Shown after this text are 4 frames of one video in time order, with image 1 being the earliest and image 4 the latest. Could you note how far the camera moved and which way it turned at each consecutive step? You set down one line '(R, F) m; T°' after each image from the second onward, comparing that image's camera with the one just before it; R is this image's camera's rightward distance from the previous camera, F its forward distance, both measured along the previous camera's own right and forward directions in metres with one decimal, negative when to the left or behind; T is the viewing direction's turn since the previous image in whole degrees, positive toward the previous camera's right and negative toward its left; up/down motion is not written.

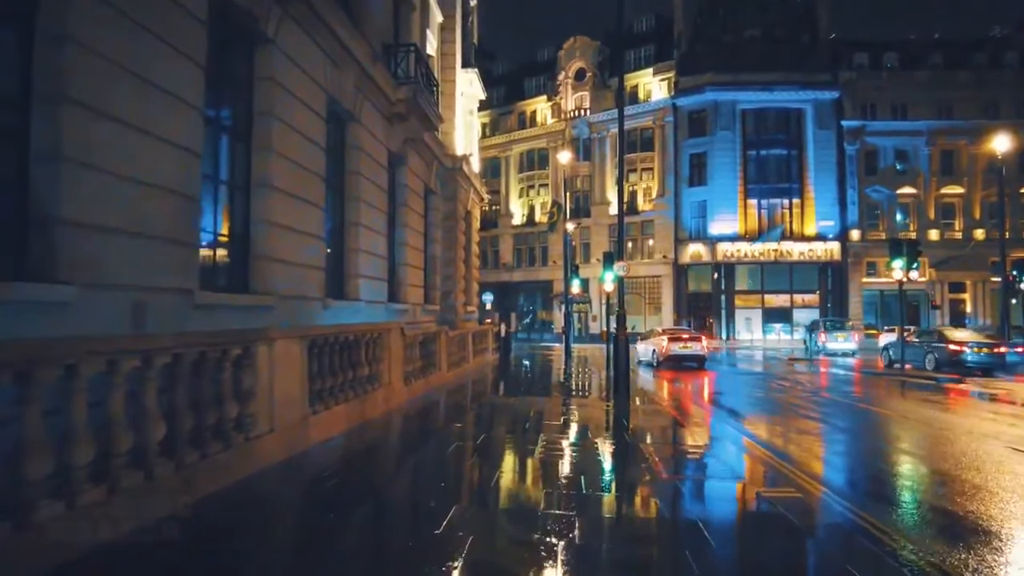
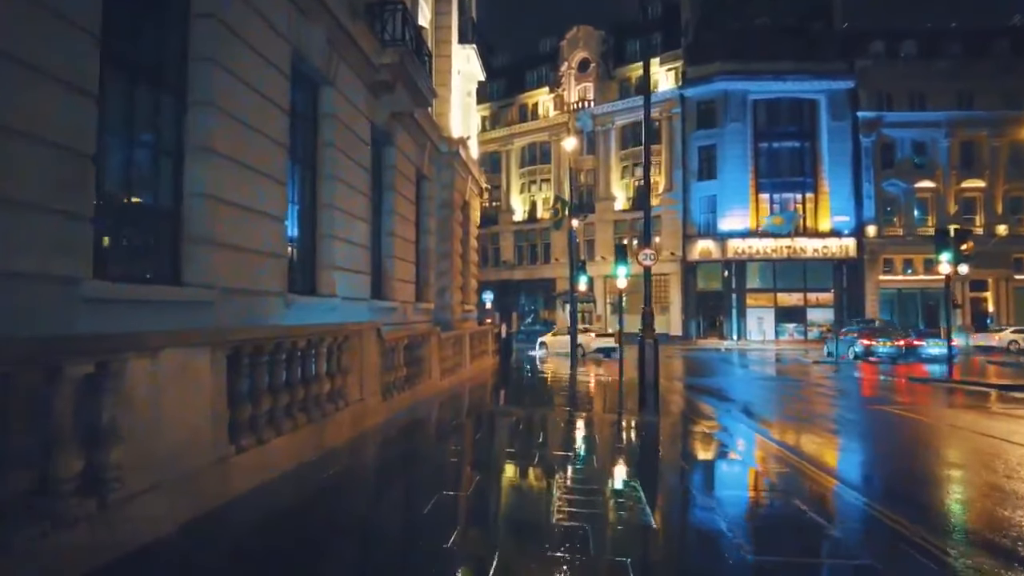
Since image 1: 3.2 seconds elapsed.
(0.0, +2.2) m; 0°
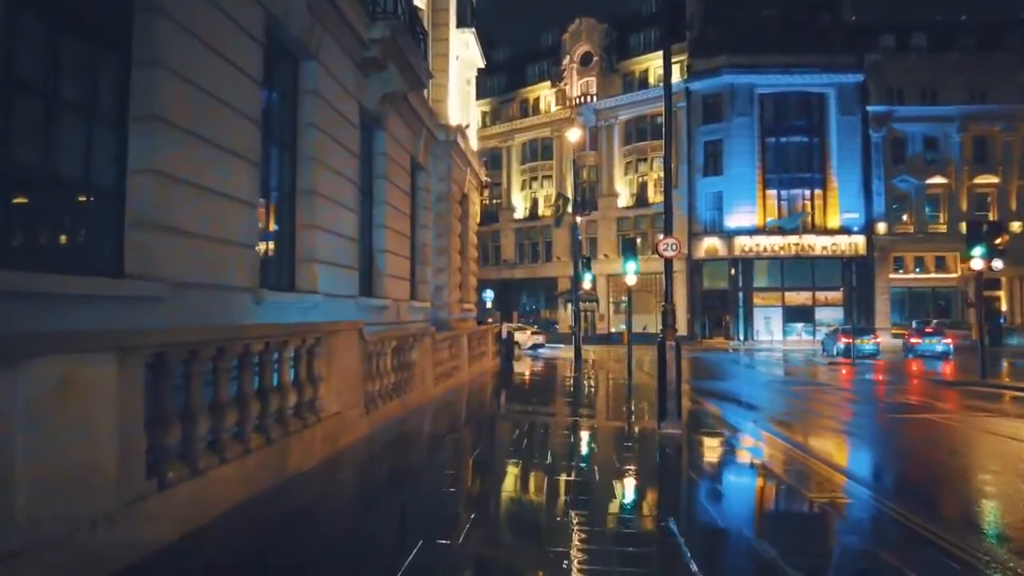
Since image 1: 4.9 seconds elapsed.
(0.0, +1.2) m; 0°
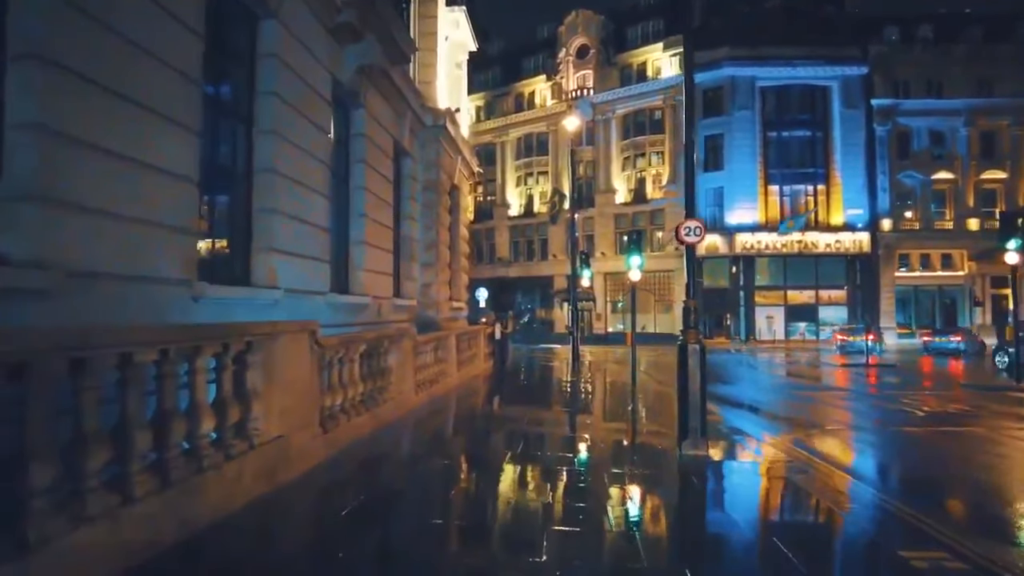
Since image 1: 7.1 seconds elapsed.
(0.0, +1.5) m; 0°
